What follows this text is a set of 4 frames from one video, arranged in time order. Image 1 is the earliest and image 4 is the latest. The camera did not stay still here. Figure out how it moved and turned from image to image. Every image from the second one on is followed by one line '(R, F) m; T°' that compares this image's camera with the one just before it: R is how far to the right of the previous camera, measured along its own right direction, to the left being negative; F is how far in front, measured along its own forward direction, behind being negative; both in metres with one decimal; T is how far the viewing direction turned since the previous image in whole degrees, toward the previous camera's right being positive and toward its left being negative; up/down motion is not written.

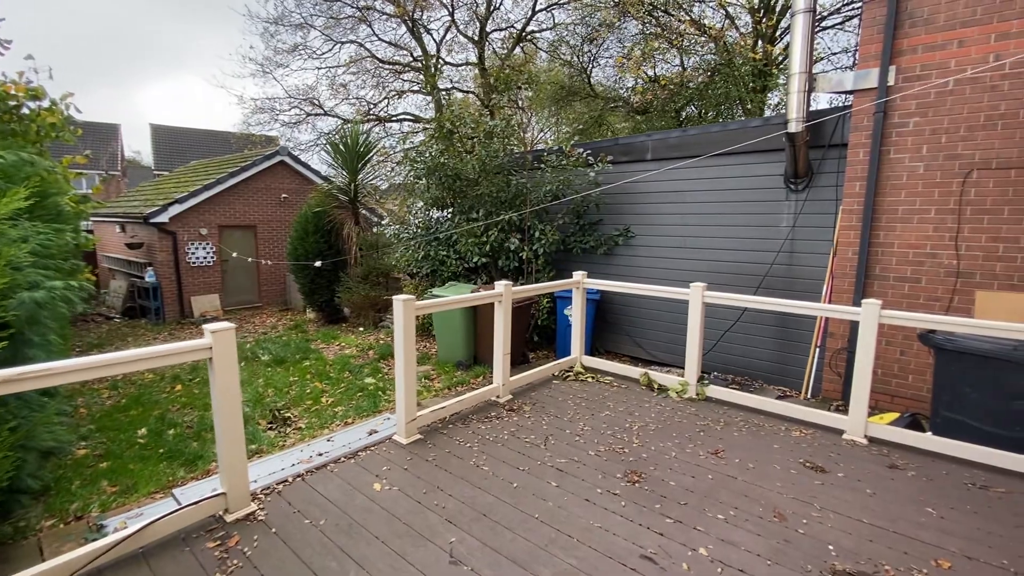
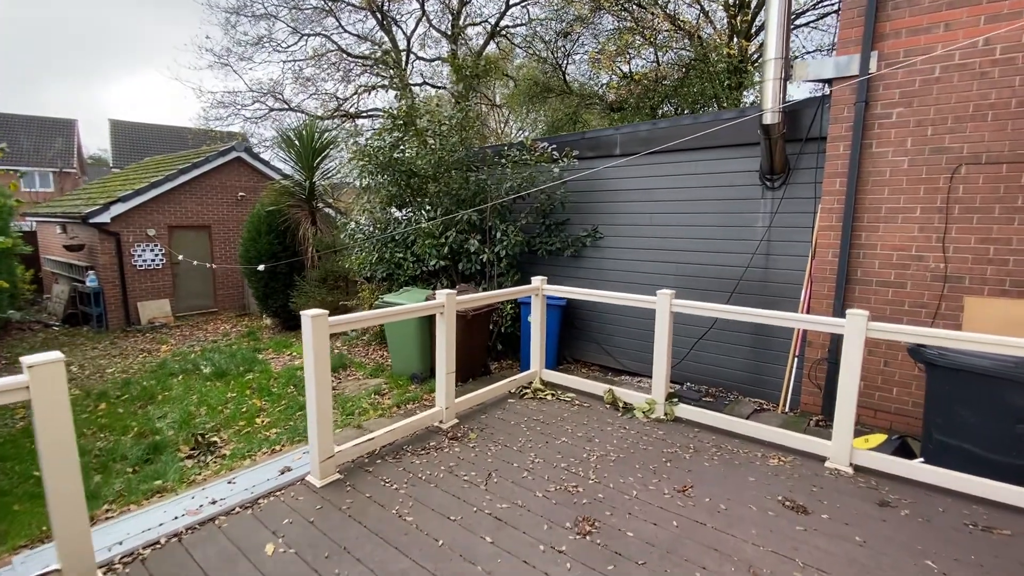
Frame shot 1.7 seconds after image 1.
(+0.3, +0.4) m; +2°
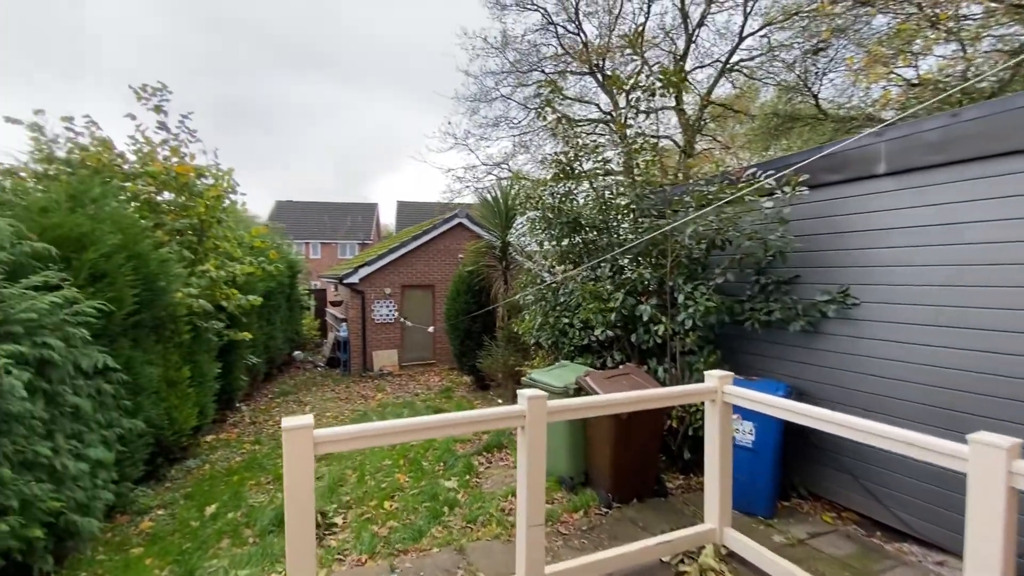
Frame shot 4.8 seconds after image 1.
(+0.4, +1.3) m; -28°
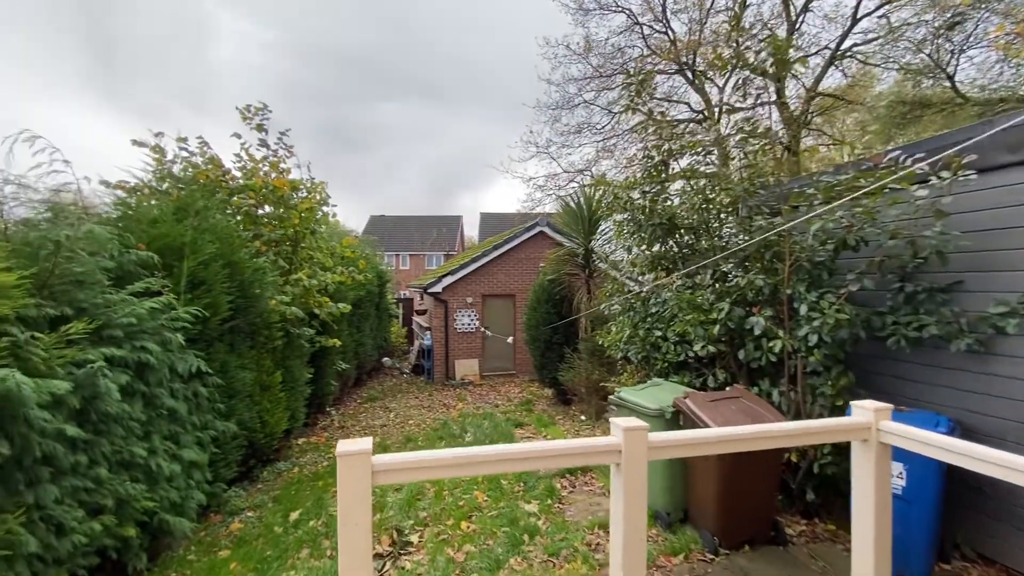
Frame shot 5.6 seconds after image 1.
(0.0, +0.3) m; -10°
